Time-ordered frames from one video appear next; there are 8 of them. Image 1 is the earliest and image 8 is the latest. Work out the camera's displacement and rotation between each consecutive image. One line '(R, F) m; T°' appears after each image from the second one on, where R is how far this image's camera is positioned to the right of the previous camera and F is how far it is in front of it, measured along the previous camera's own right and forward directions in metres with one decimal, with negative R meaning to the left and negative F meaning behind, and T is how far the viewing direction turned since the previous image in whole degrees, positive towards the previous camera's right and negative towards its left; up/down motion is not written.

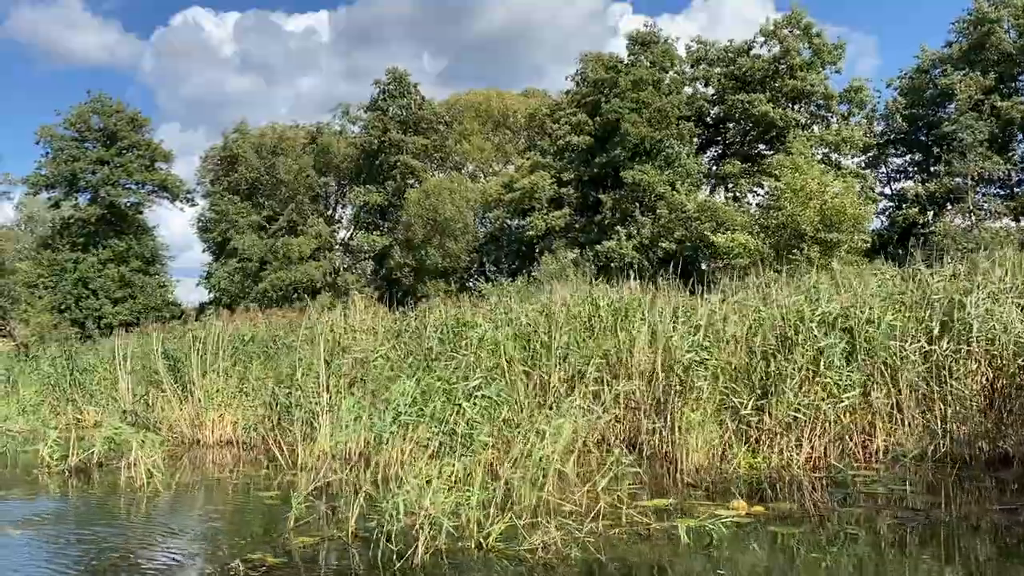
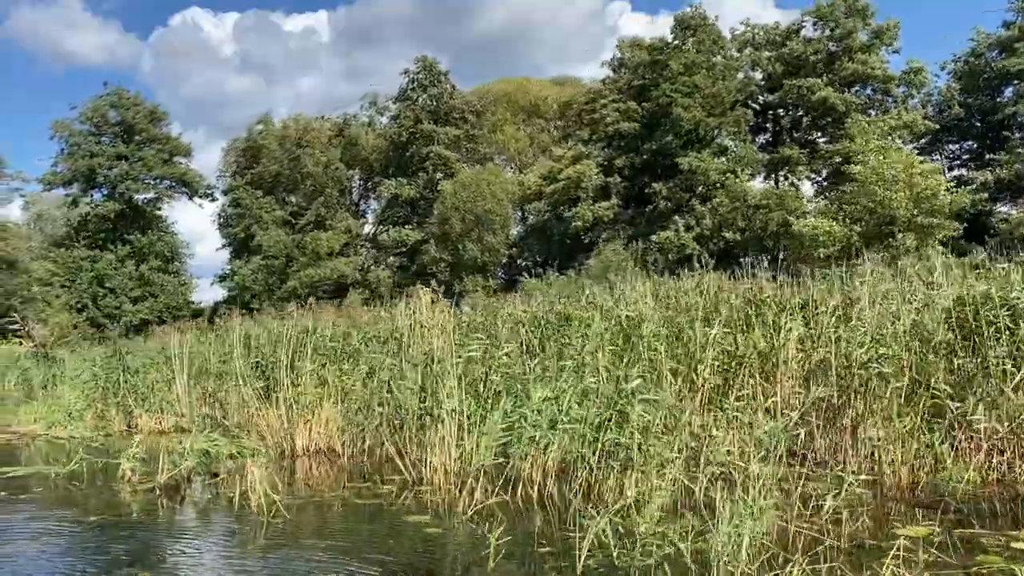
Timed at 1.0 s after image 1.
(-1.0, +0.9) m; 0°
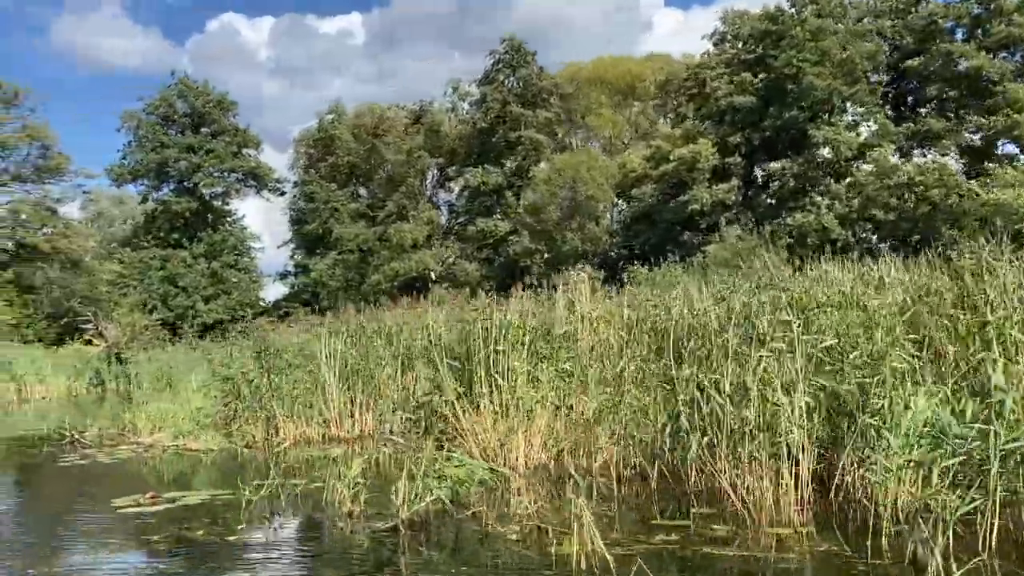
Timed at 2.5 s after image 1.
(-1.5, +1.4) m; -2°
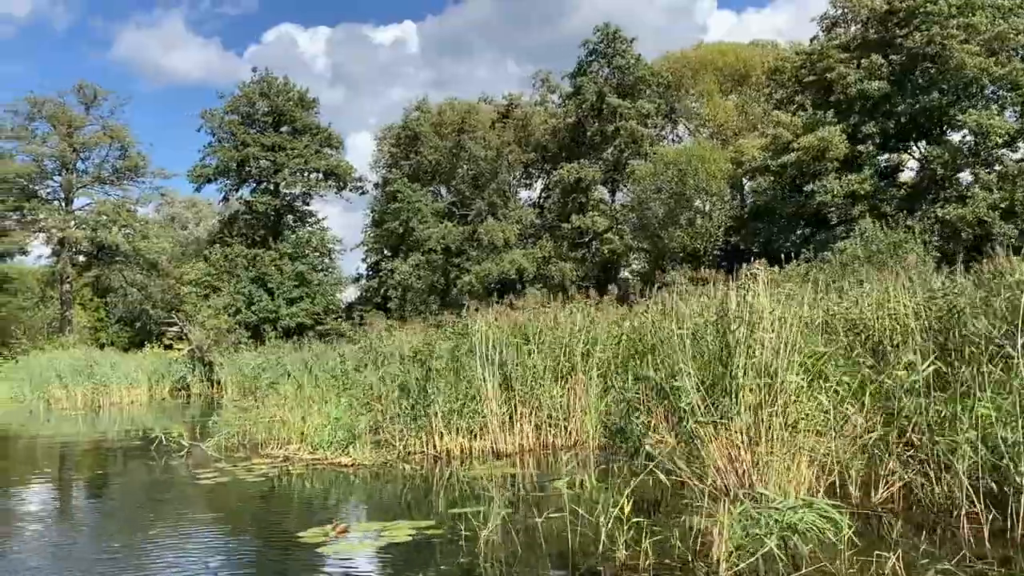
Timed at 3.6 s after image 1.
(-1.1, +1.1) m; -3°
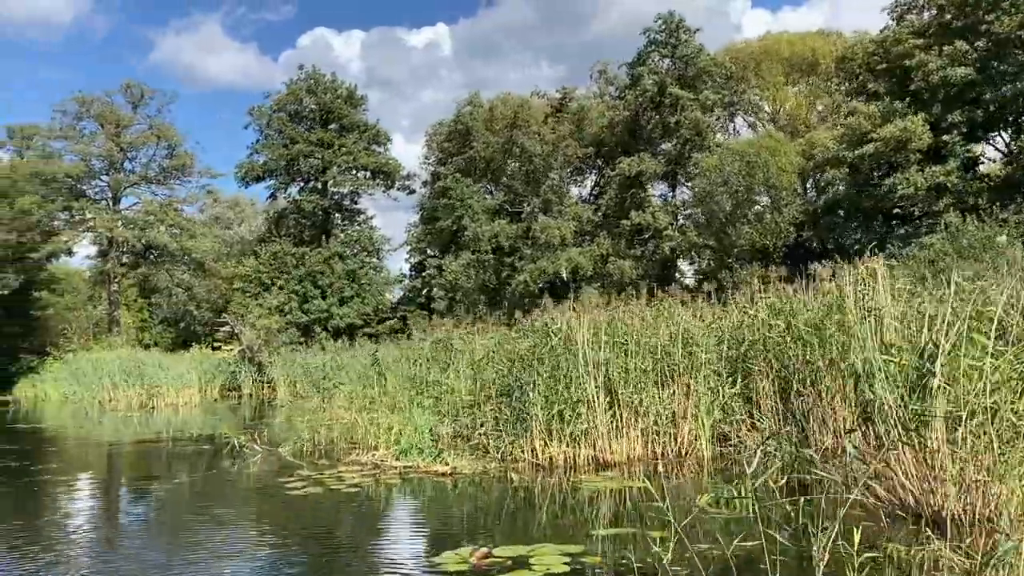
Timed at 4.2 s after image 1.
(-0.6, +0.6) m; -2°
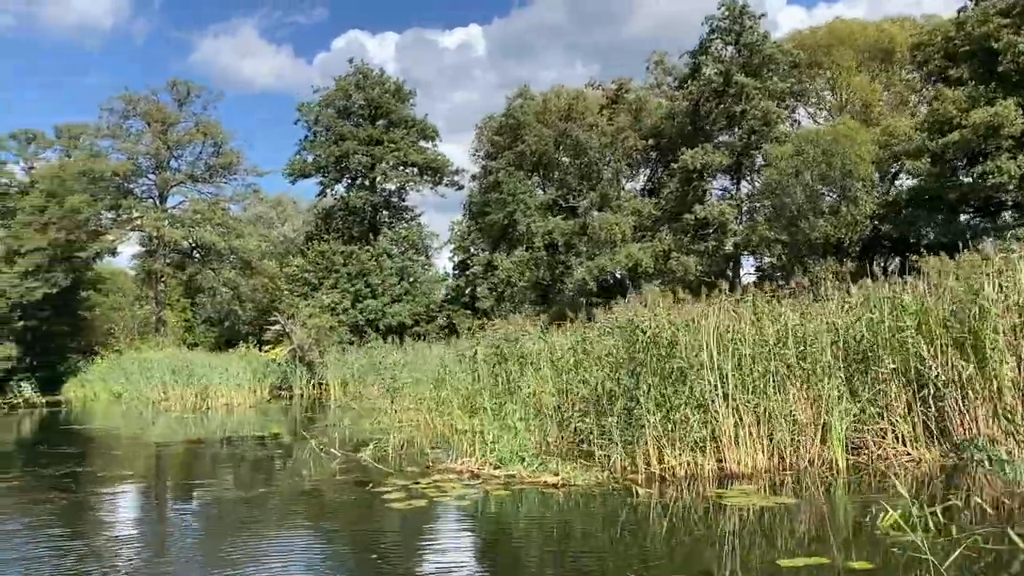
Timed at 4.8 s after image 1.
(-0.5, +0.6) m; -2°
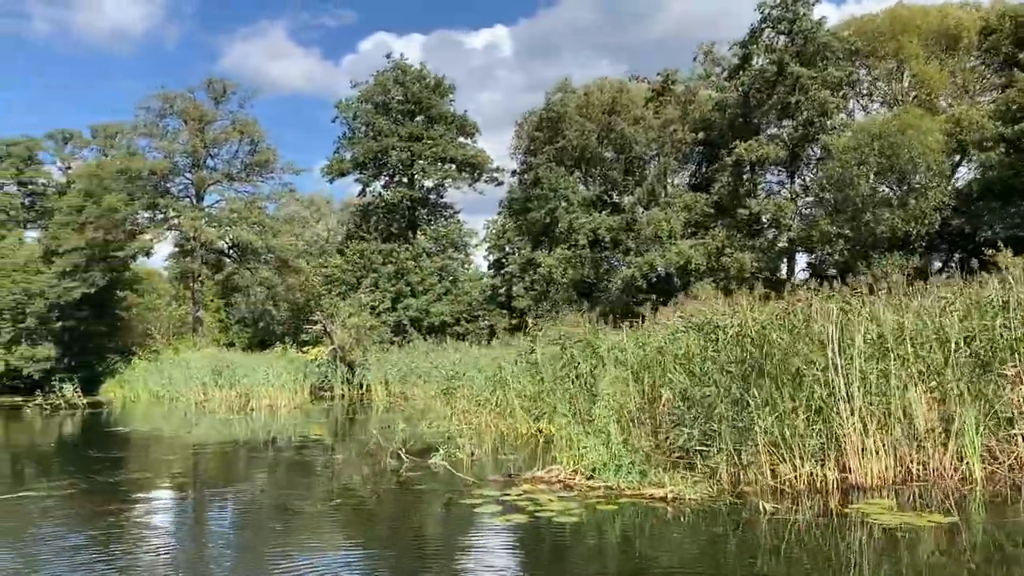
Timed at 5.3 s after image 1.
(-0.4, +0.5) m; -2°
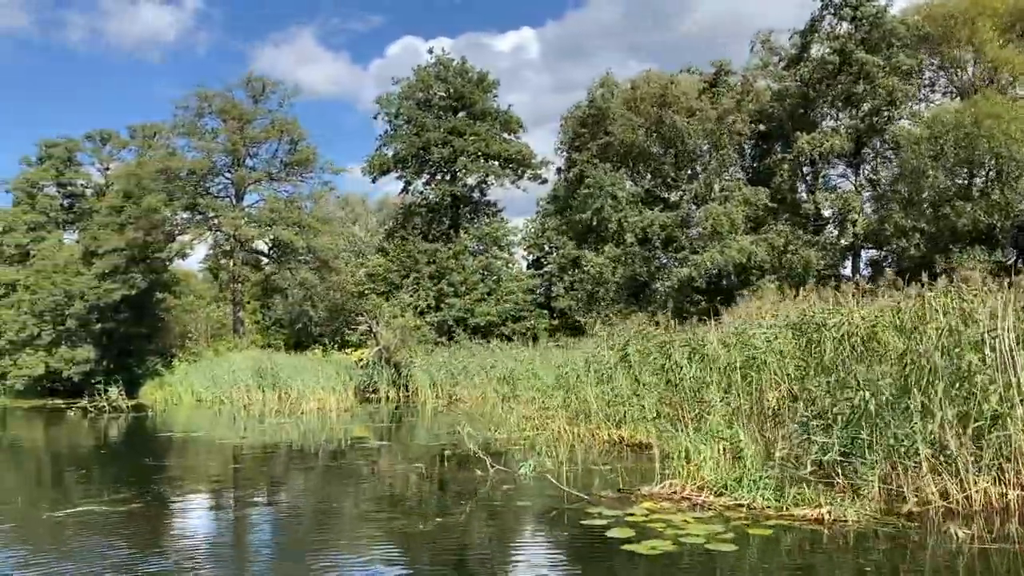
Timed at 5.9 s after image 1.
(-0.5, +0.6) m; -2°
